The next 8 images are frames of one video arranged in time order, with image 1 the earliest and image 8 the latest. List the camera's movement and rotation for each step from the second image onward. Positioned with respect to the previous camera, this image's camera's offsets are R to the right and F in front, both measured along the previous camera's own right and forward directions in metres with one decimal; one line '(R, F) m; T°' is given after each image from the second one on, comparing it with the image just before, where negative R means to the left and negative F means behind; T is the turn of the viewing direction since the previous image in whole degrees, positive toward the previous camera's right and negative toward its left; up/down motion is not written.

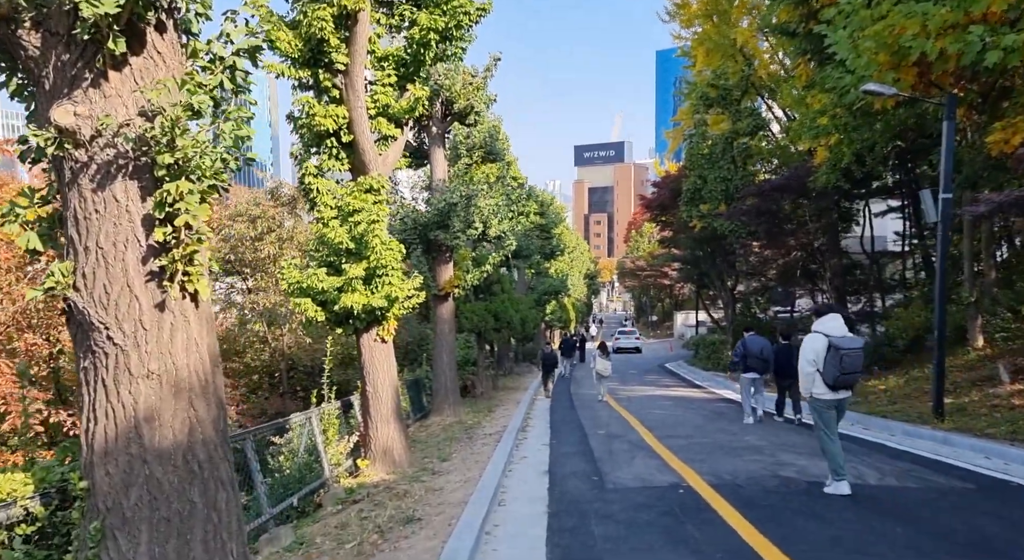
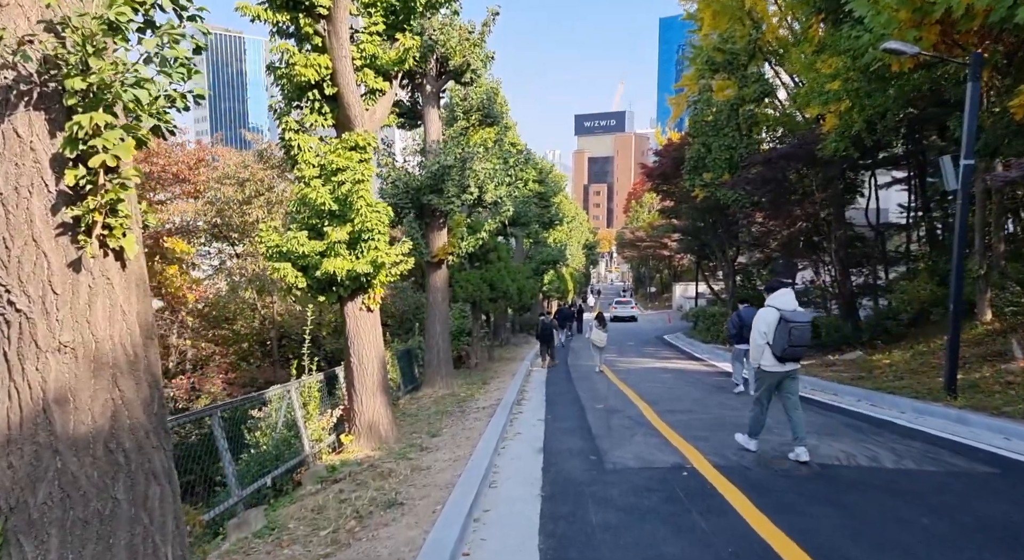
(0.0, +0.5) m; 0°
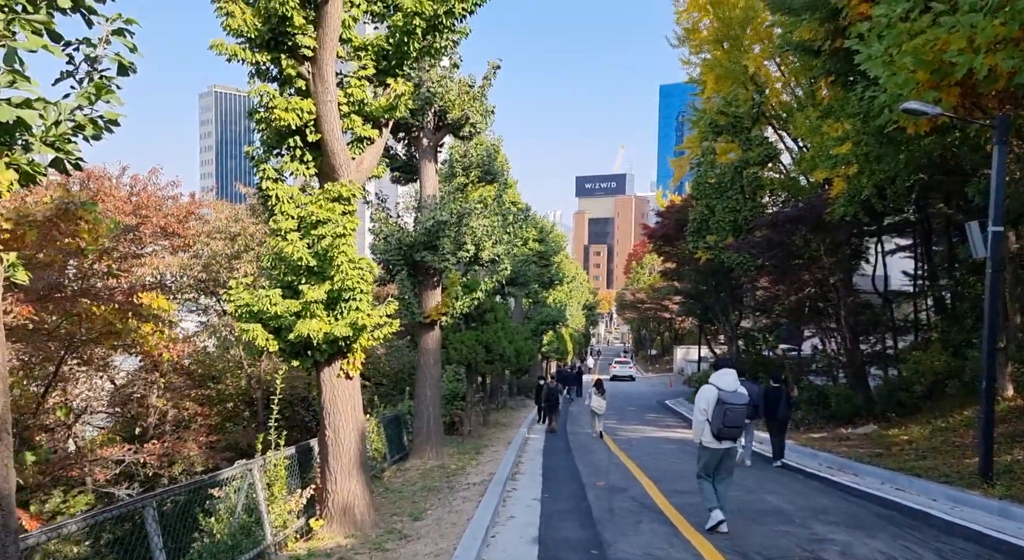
(0.0, +0.7) m; 0°
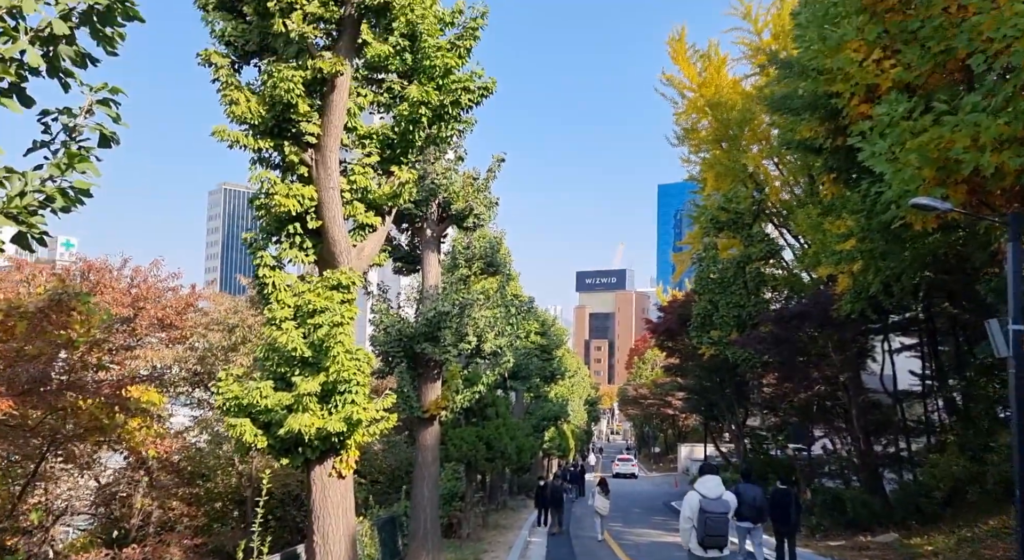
(0.0, +0.3) m; 0°
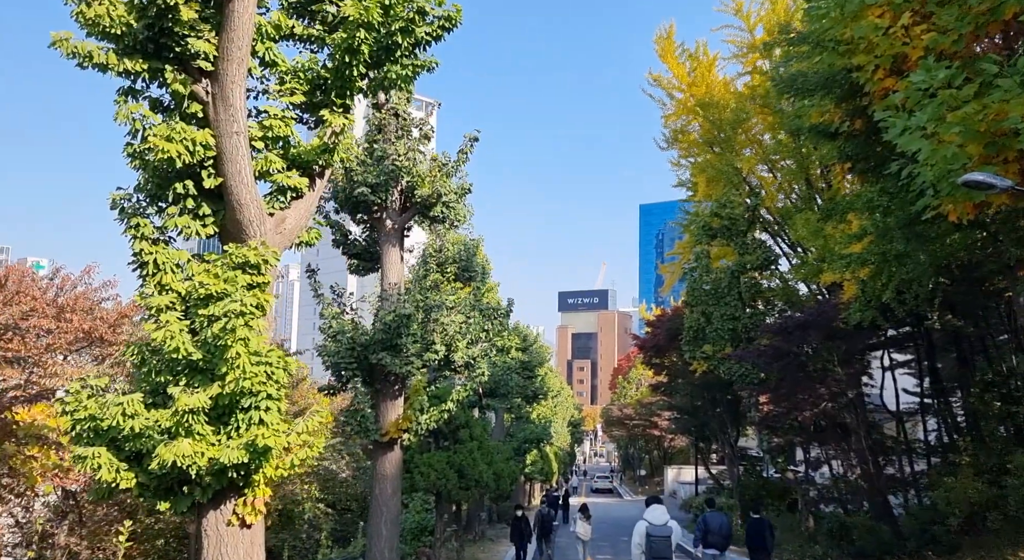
(+0.1, +1.7) m; +1°
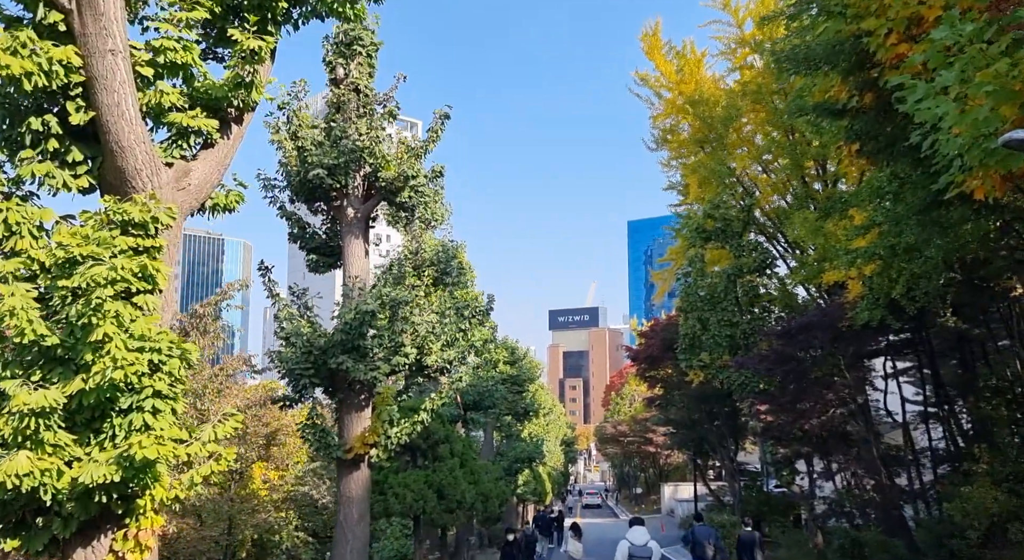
(+0.1, +1.2) m; +1°
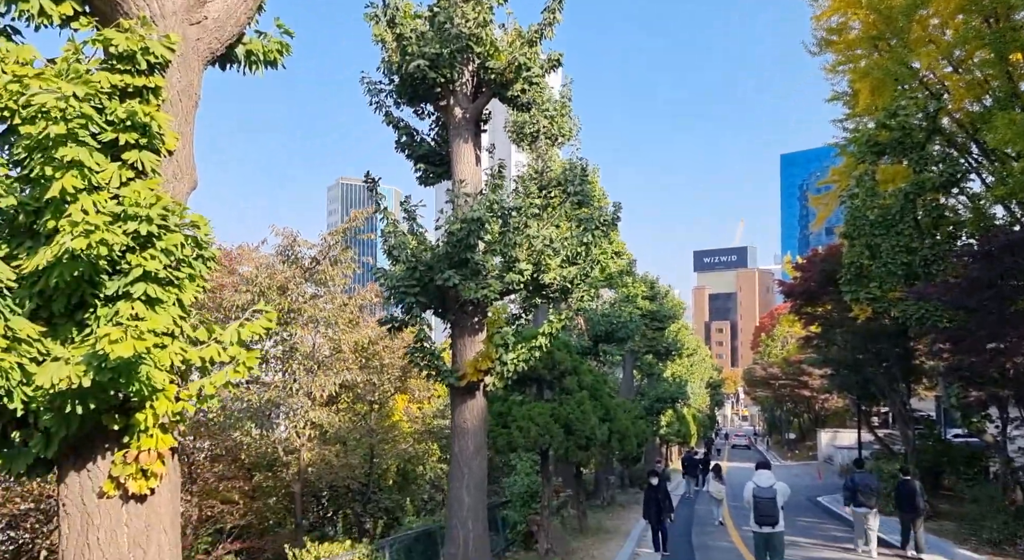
(+0.1, +1.1) m; -9°
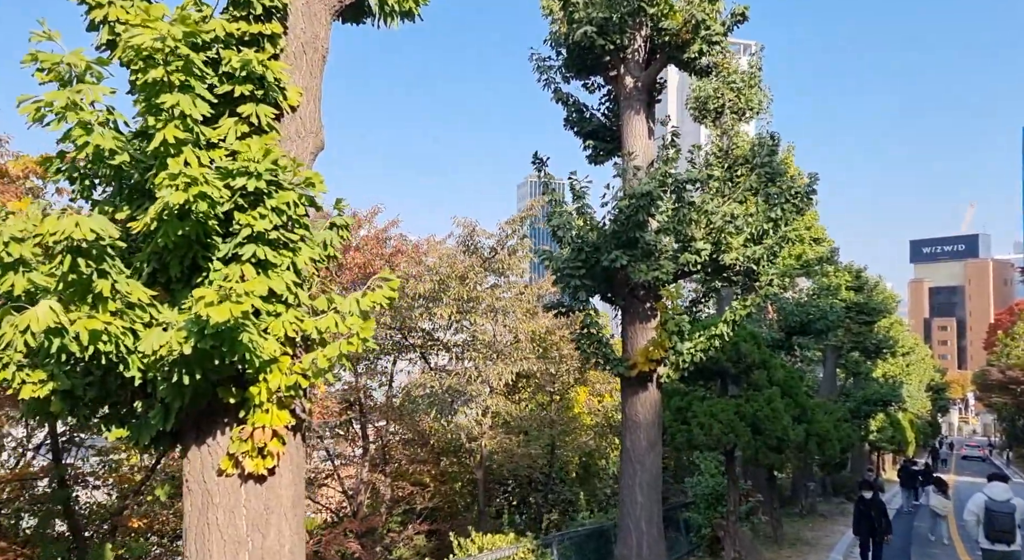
(+0.1, +0.4) m; -12°
